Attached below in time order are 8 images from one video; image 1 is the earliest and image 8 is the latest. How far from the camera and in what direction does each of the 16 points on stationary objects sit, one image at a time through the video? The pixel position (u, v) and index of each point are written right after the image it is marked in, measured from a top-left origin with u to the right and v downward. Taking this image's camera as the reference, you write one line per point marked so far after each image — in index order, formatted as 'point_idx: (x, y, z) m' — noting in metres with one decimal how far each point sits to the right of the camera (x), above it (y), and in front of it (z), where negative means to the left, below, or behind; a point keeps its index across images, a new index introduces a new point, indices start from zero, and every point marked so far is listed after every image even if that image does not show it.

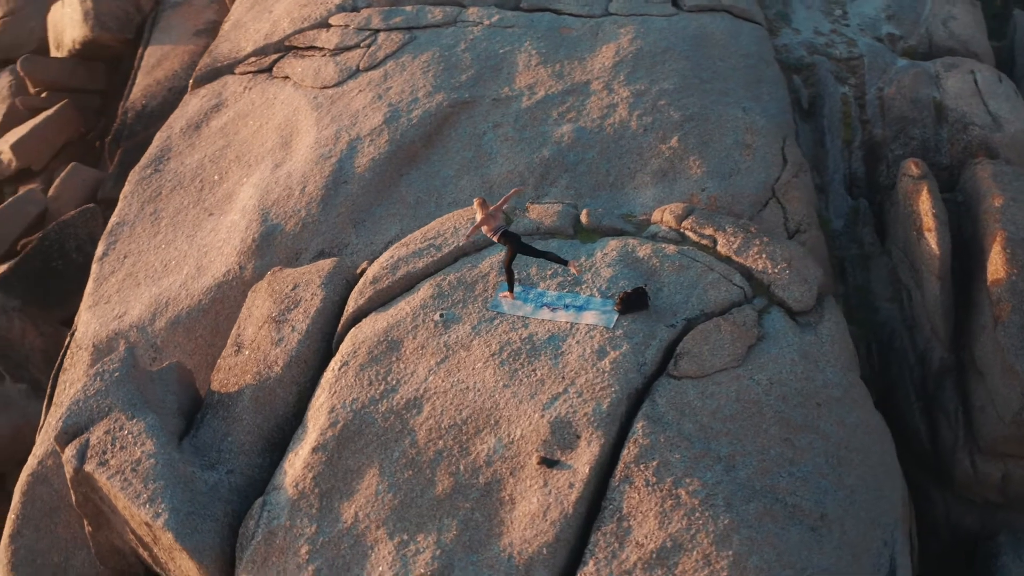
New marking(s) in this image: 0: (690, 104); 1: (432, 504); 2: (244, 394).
0: (+1.4, +1.4, +8.5) m
1: (-0.4, -1.2, +5.7) m
2: (-1.6, -0.6, +6.6) m
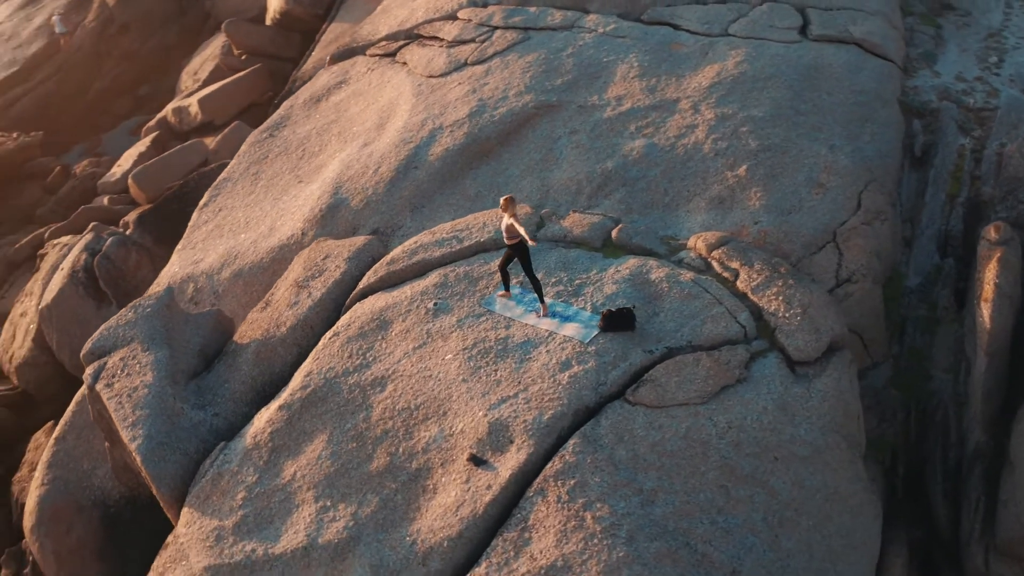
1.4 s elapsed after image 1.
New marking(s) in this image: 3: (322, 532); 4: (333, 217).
0: (+2.0, +1.2, +8.2) m
1: (-0.8, -1.1, +5.9) m
2: (-1.7, -0.4, +7.0) m
3: (-1.0, -1.3, +5.8) m
4: (-1.4, +0.5, +8.3) m
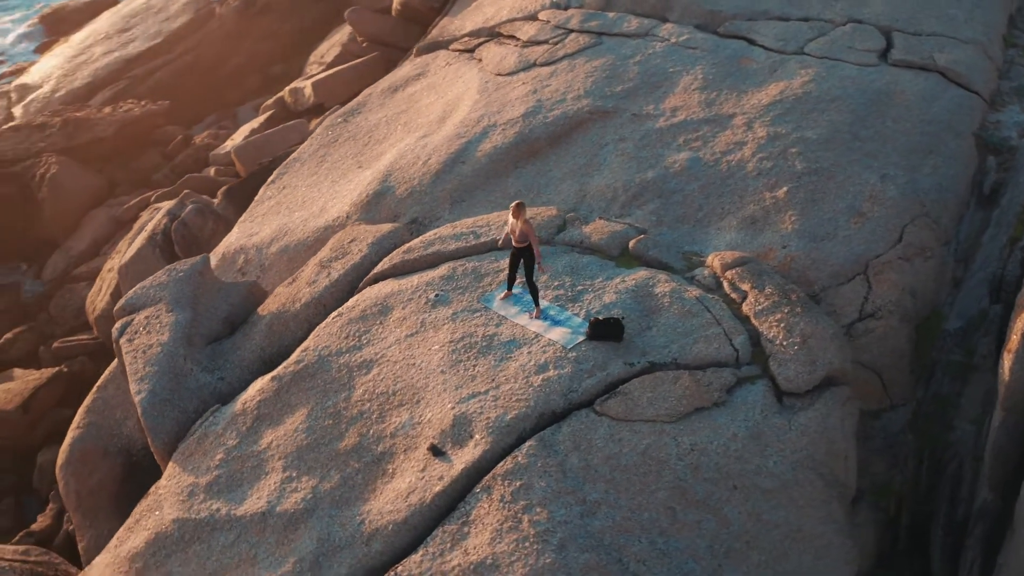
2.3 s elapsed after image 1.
0: (+2.3, +0.9, +7.9) m
1: (-1.0, -1.0, +6.1) m
2: (-1.7, -0.2, +7.3) m
3: (-1.3, -1.2, +6.0) m
4: (-1.1, +0.7, +8.5) m
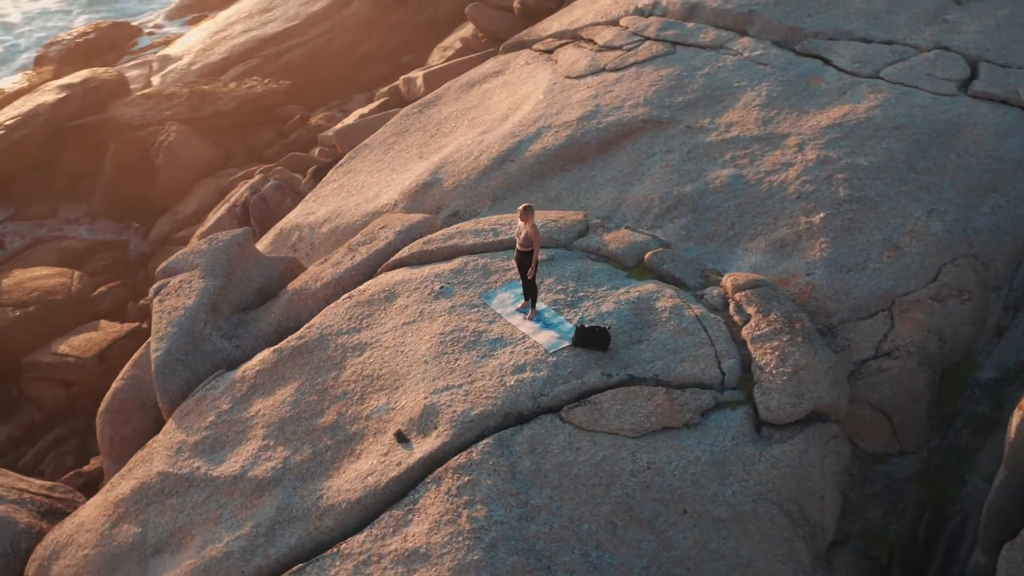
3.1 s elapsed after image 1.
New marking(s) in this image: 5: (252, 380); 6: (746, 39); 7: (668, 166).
0: (+2.5, +0.7, +7.6) m
1: (-1.2, -0.8, +6.3) m
2: (-1.6, 0.0, +7.6) m
3: (-1.5, -1.0, +6.2) m
4: (-0.7, +0.8, +8.7) m
5: (-1.6, -0.6, +6.8) m
6: (+2.0, +2.2, +9.3) m
7: (+1.2, +0.9, +8.2) m
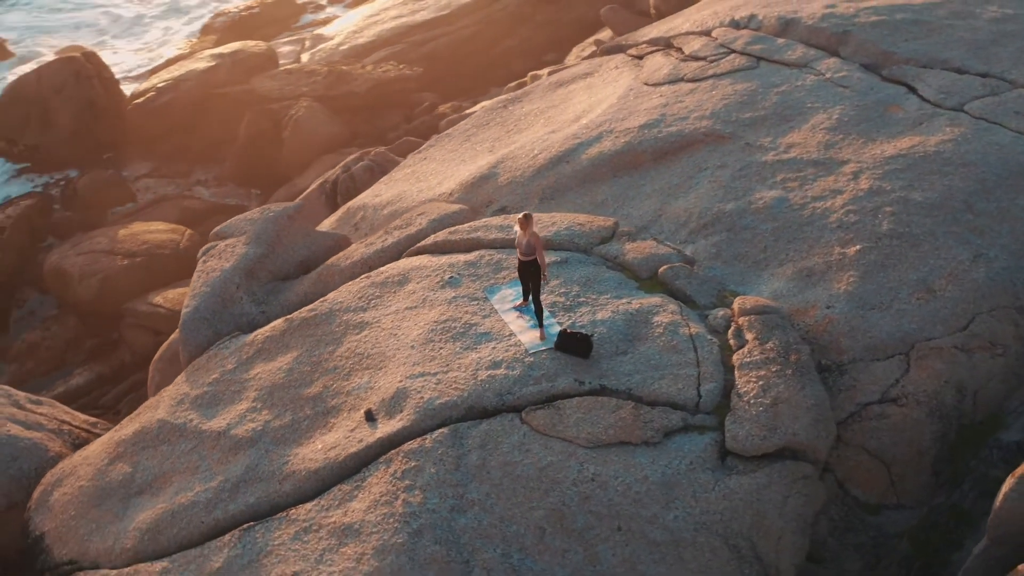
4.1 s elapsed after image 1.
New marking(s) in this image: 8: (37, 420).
0: (+2.7, +0.4, +7.1) m
1: (-1.3, -0.7, +6.6) m
2: (-1.4, +0.2, +7.9) m
3: (-1.7, -0.8, +6.5) m
4: (-0.3, +0.8, +8.8) m
5: (-1.7, -0.4, +7.1) m
6: (+2.7, +1.9, +8.9) m
7: (+1.5, +0.8, +7.9) m
8: (-3.5, -0.9, +7.8) m
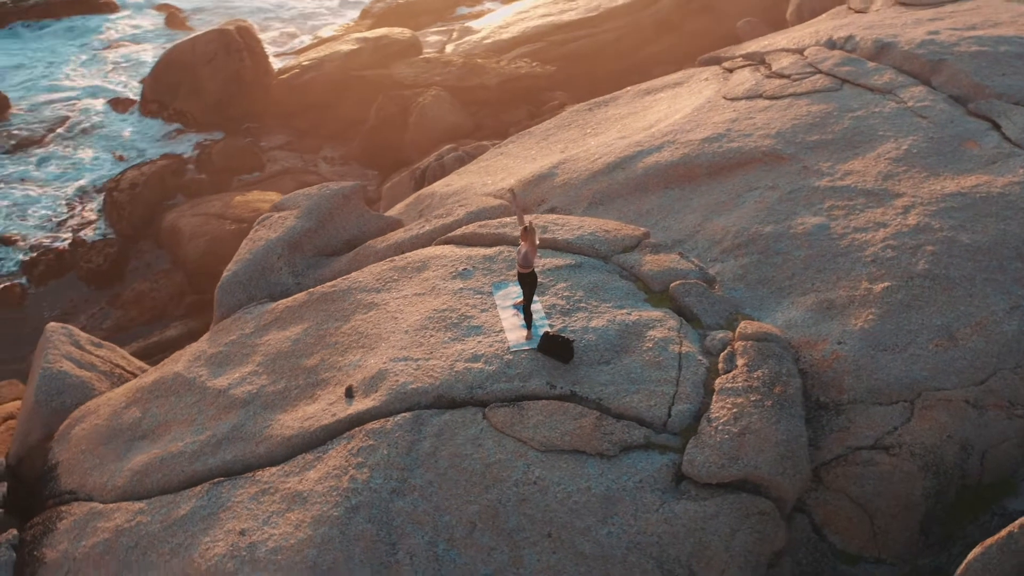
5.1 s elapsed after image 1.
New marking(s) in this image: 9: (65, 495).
0: (+2.8, +0.1, +6.7) m
1: (-1.4, -0.5, +6.8) m
2: (-1.1, +0.3, +8.1) m
3: (-1.7, -0.6, +6.8) m
4: (+0.2, +0.8, +8.8) m
5: (-1.6, -0.2, +7.4) m
6: (+3.2, +1.6, +8.4) m
7: (+1.8, +0.6, +7.7) m
8: (-3.3, -0.5, +8.4) m
9: (-2.8, -1.3, +6.7) m
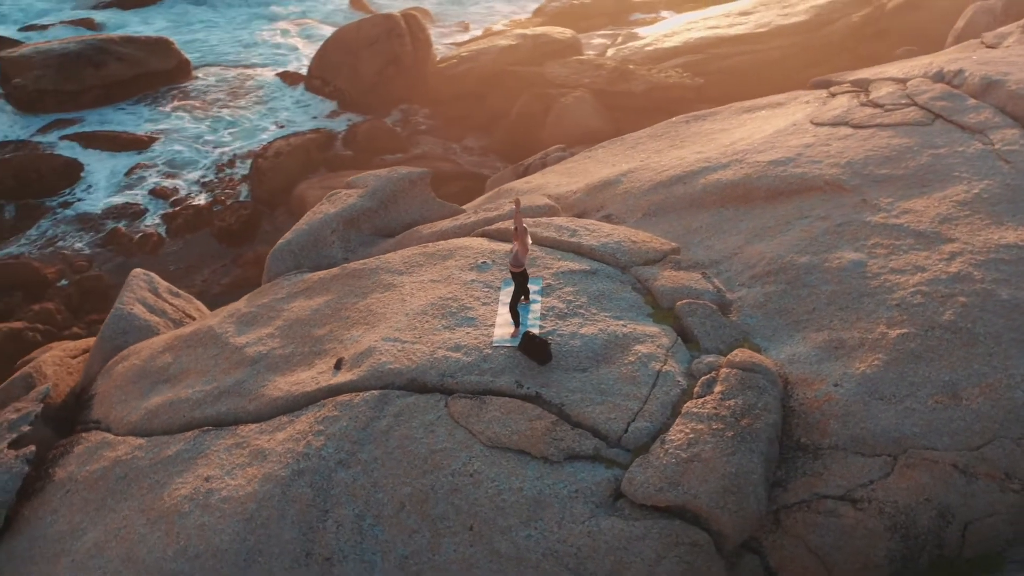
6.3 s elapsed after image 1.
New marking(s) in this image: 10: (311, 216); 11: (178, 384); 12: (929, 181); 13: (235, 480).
0: (+2.7, -0.2, +6.2) m
1: (-1.4, -0.3, +7.1) m
2: (-0.8, +0.4, +8.4) m
3: (-1.7, -0.4, +7.2) m
4: (+0.7, +0.8, +8.8) m
5: (-1.4, 0.0, +7.7) m
6: (+3.7, +1.1, +7.8) m
7: (+2.0, +0.4, +7.4) m
8: (-2.9, -0.1, +9.0) m
9: (-2.9, -0.9, +7.3) m
10: (-1.6, +0.6, +8.5) m
11: (-2.2, -0.6, +7.2) m
12: (+2.9, +0.7, +7.5) m
13: (-1.5, -1.1, +6.0) m
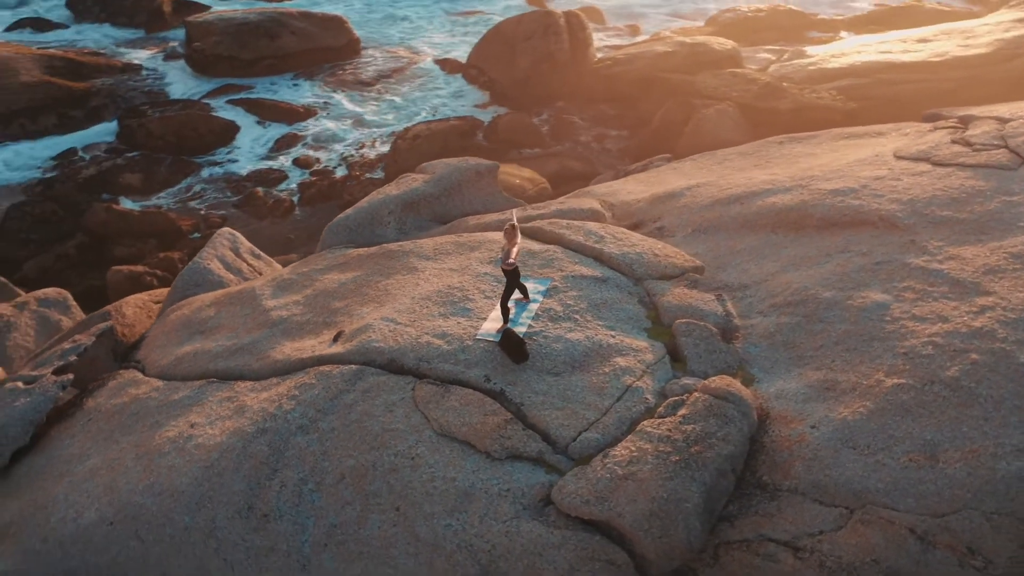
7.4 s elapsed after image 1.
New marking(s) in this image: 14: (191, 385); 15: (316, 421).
0: (+2.5, -0.5, +5.7) m
1: (-1.3, -0.1, +7.4) m
2: (-0.4, +0.5, +8.5) m
3: (-1.6, -0.2, +7.5) m
4: (+1.2, +0.7, +8.6) m
5: (-1.2, +0.2, +8.0) m
6: (+3.9, +0.7, +7.1) m
7: (+2.2, +0.1, +7.0) m
8: (-2.4, +0.2, +9.6) m
9: (-2.8, -0.5, +7.9) m
10: (-1.1, +0.7, +8.8) m
11: (-2.2, -0.3, +7.7) m
12: (+3.1, +0.4, +7.0) m
13: (-1.8, -0.8, +6.3) m
14: (-2.1, -0.6, +7.0) m
15: (-1.1, -0.7, +6.0) m
